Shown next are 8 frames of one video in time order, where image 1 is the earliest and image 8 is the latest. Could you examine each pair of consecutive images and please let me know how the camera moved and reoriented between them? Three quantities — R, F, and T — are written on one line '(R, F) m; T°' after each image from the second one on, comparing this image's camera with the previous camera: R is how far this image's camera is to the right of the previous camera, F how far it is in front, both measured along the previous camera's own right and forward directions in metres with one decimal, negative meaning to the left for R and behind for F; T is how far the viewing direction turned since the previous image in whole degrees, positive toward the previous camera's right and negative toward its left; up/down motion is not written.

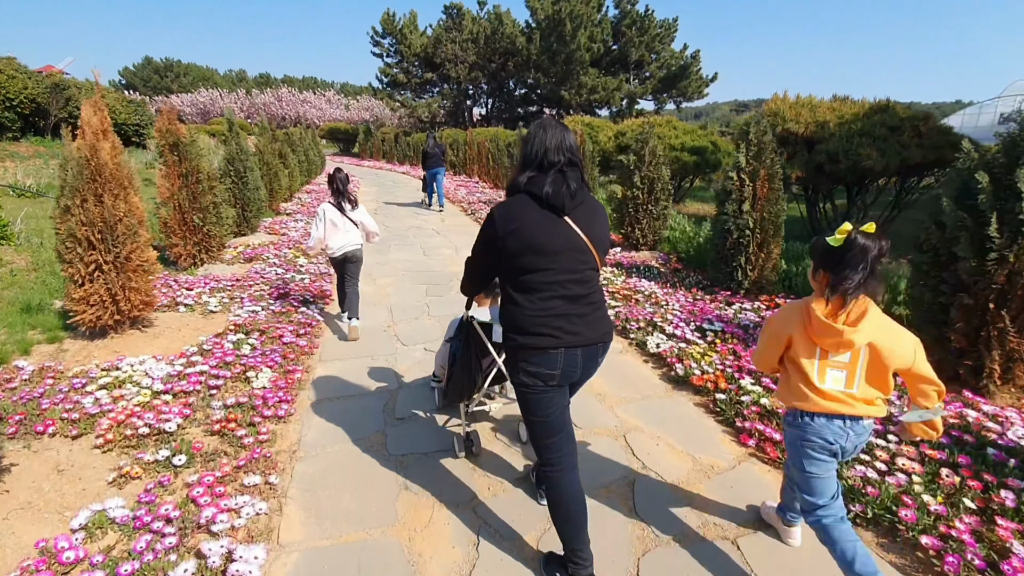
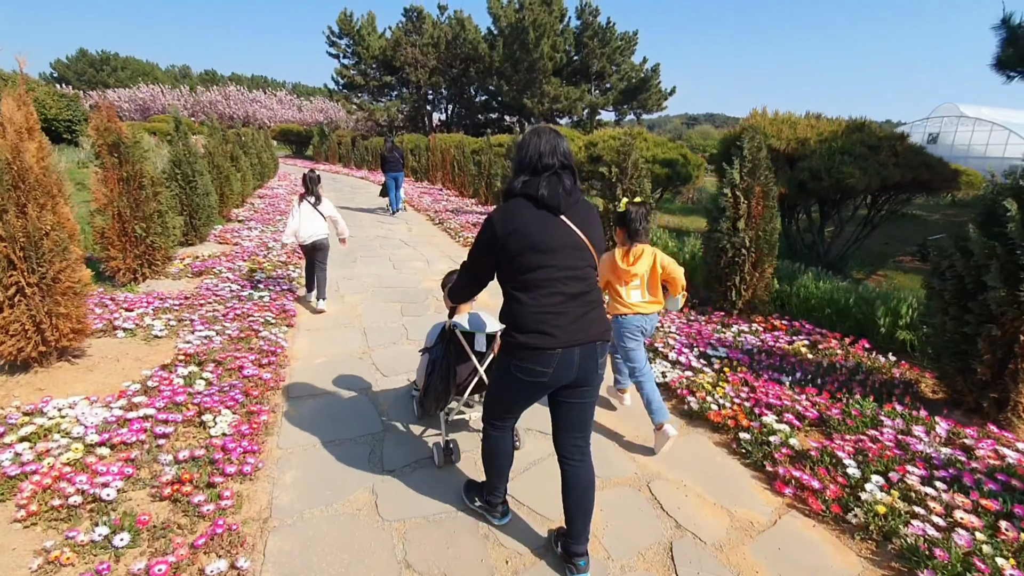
(-0.3, +0.4) m; +5°
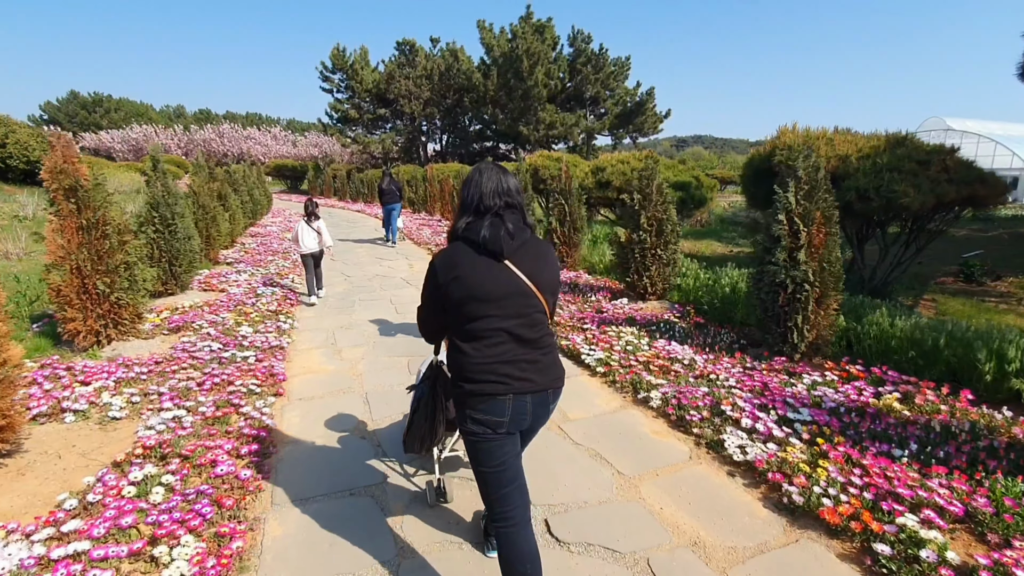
(-0.2, +0.7) m; 0°
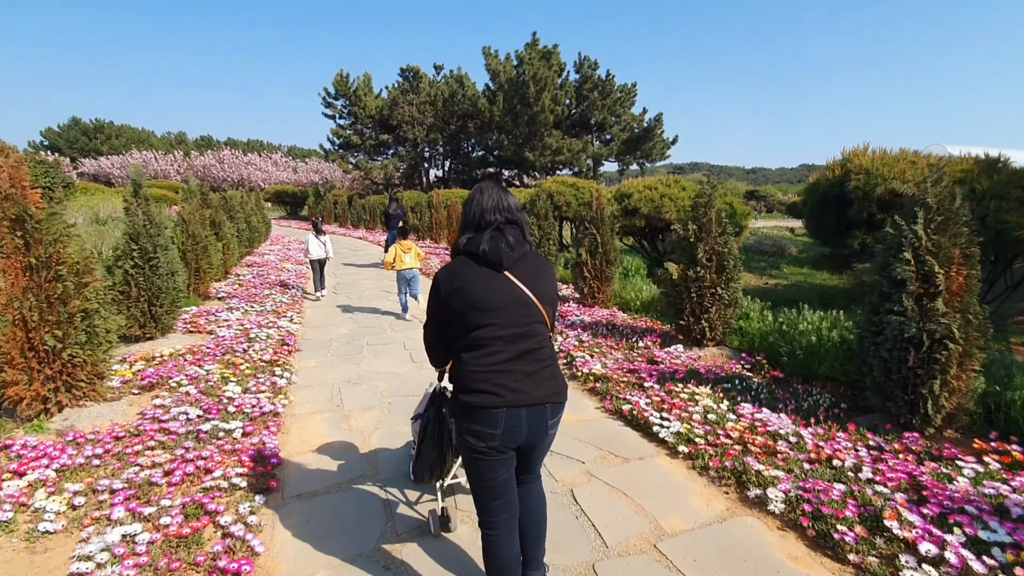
(-0.4, +0.9) m; 0°
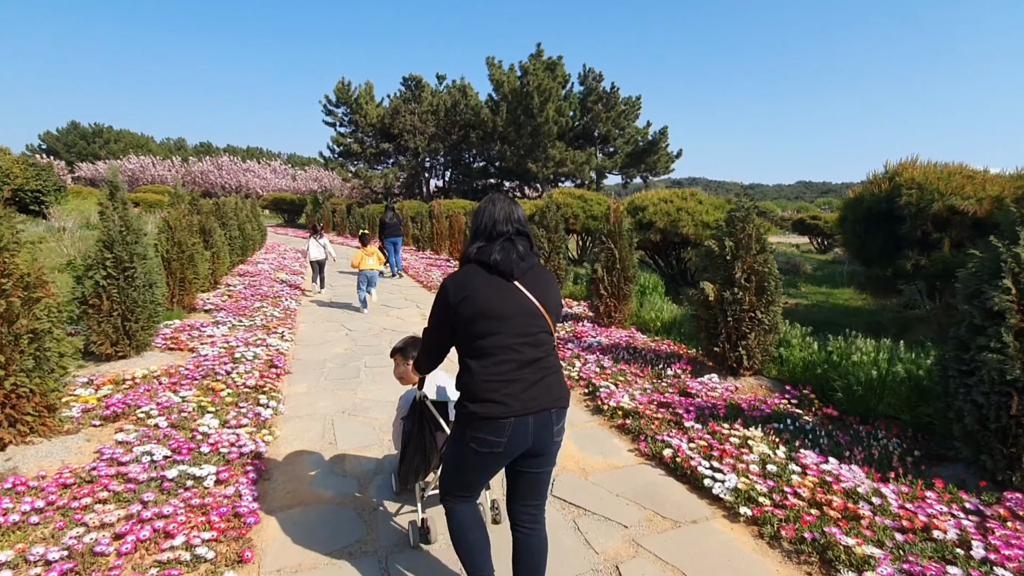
(-0.2, +0.6) m; 0°
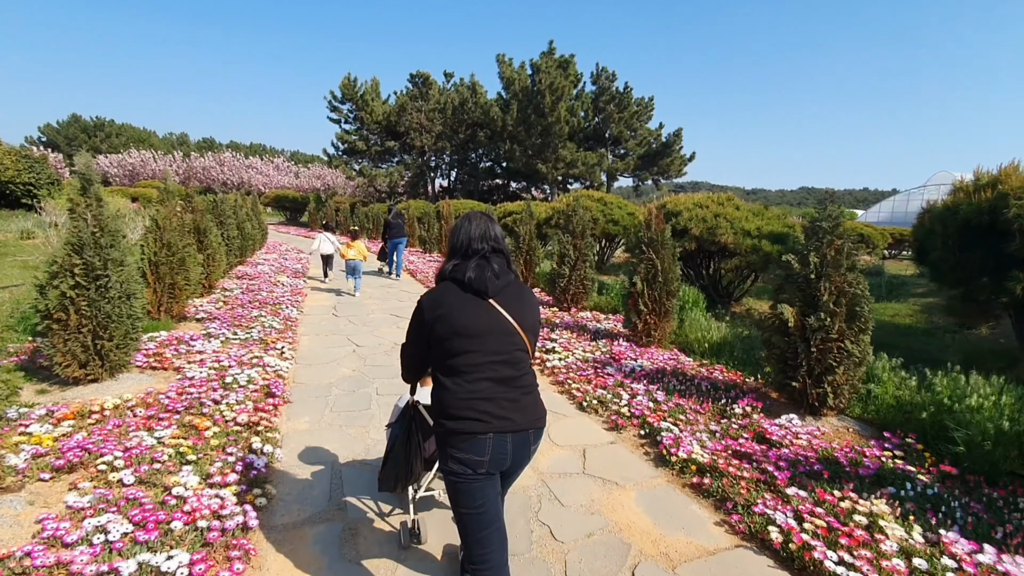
(-0.3, +0.8) m; 0°
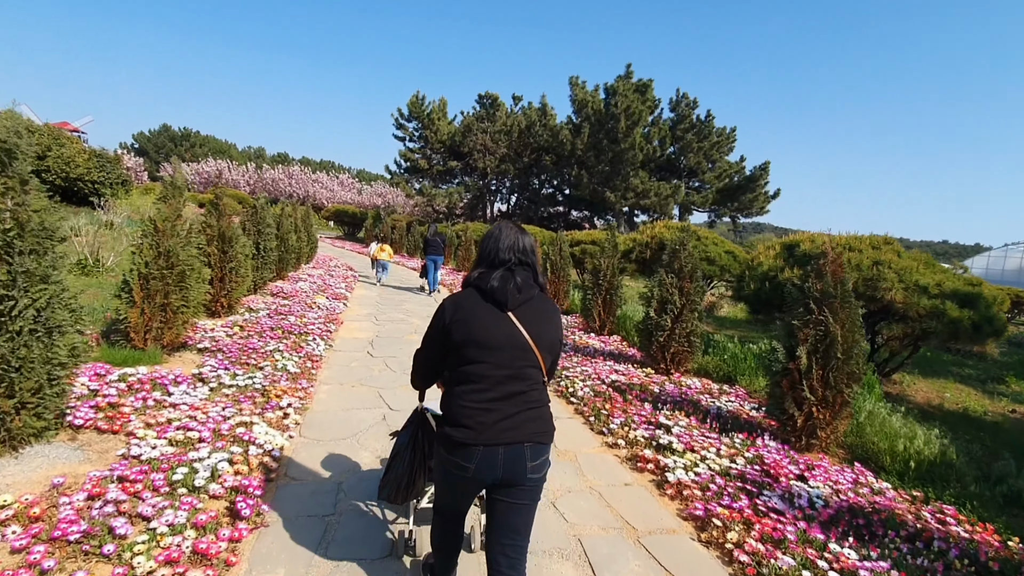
(-0.5, +1.8) m; -5°
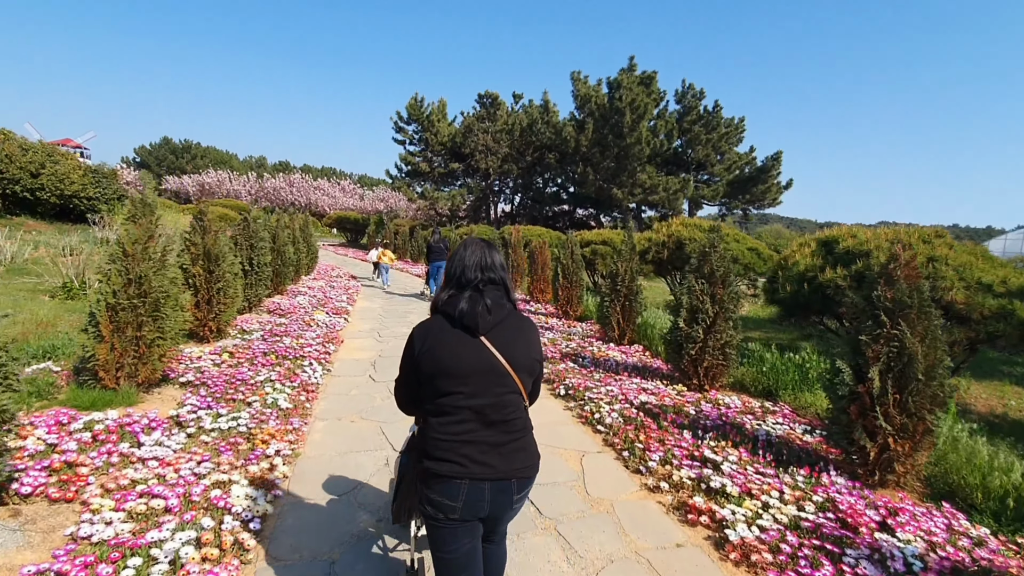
(-0.1, +0.6) m; -1°
